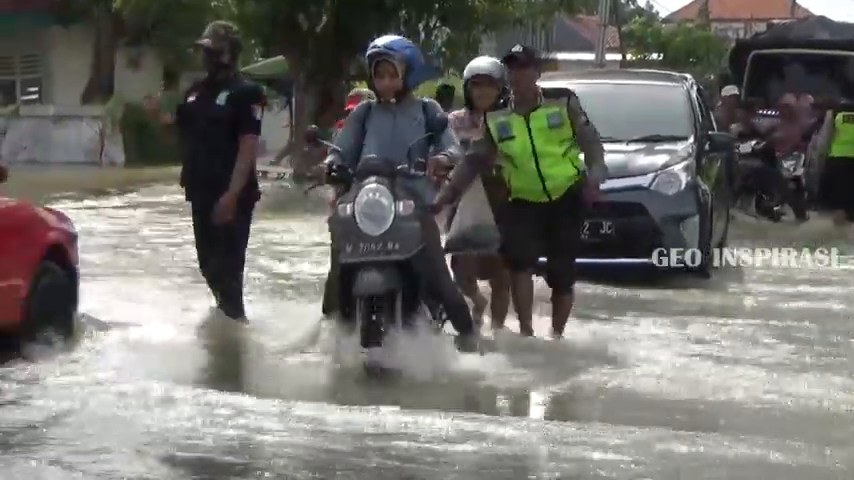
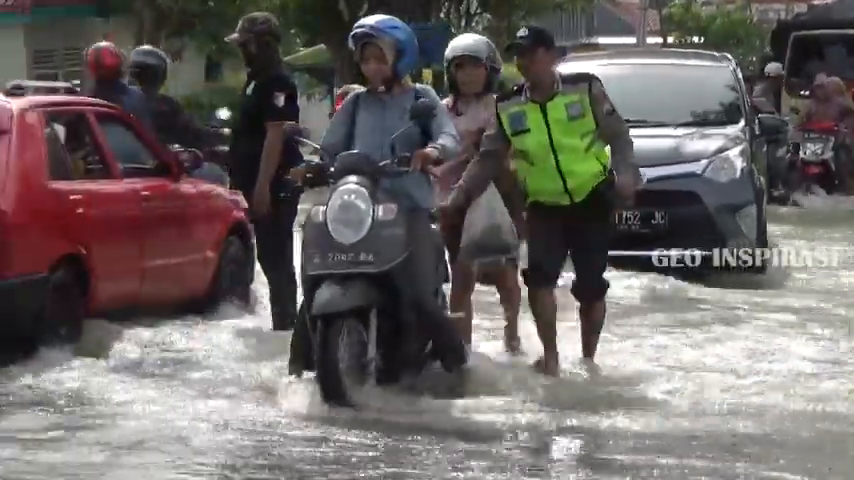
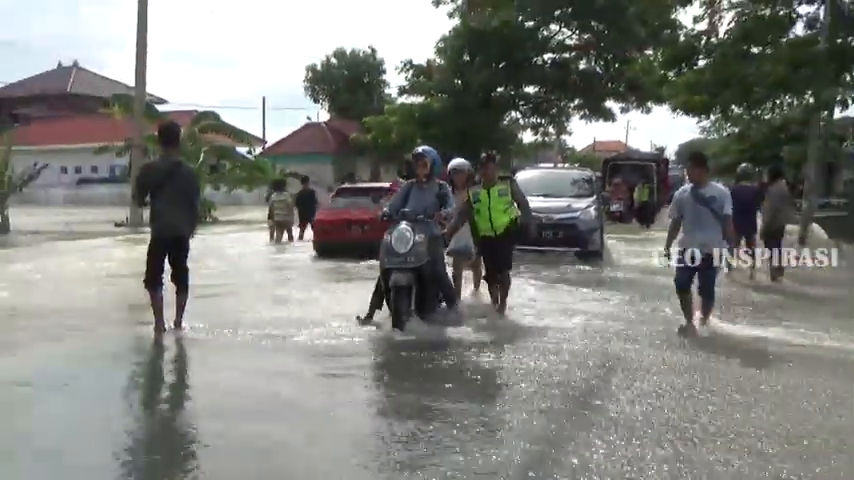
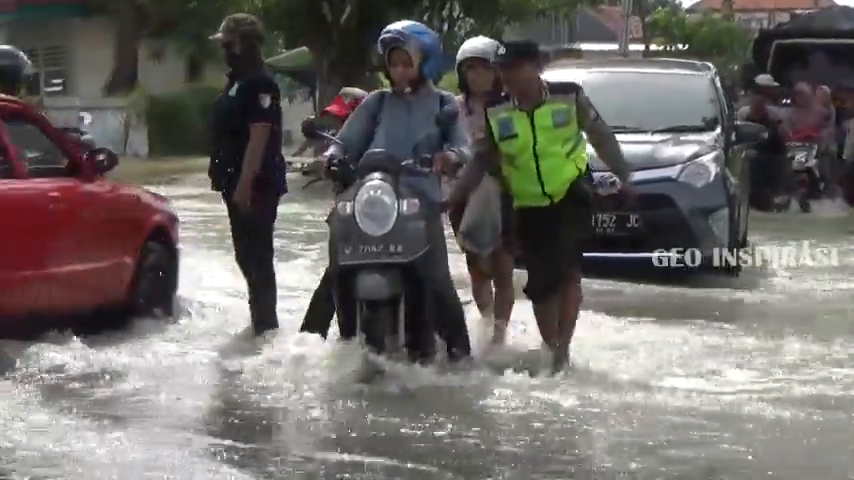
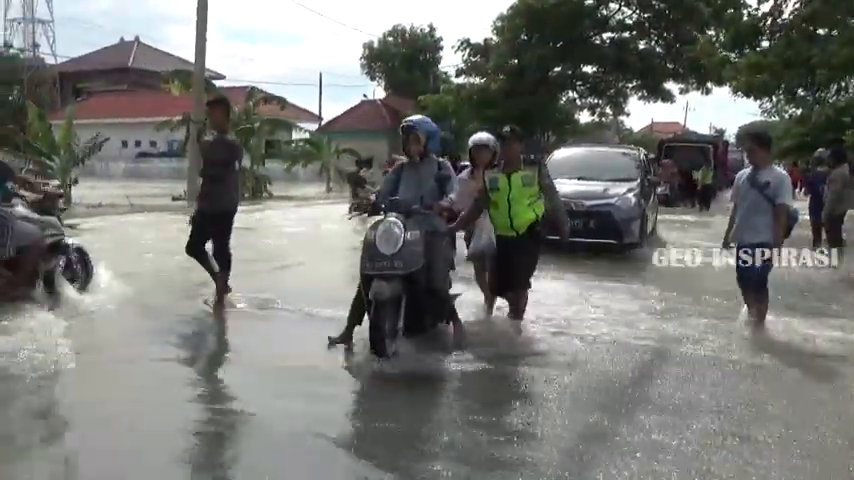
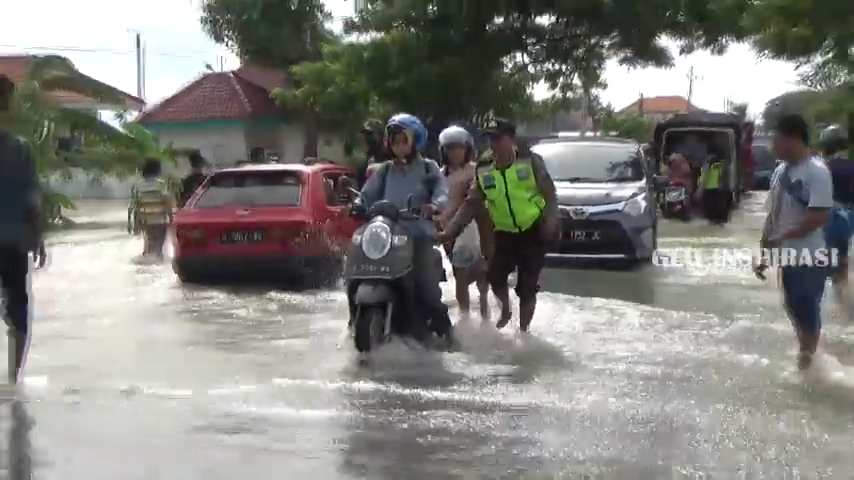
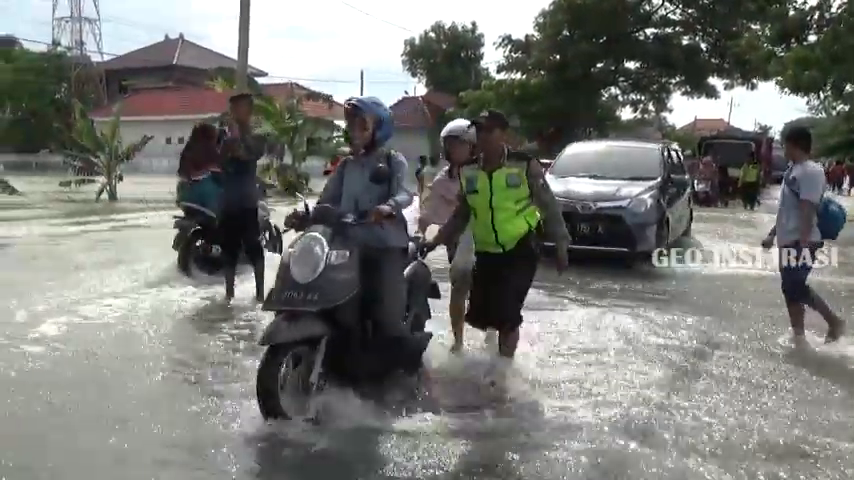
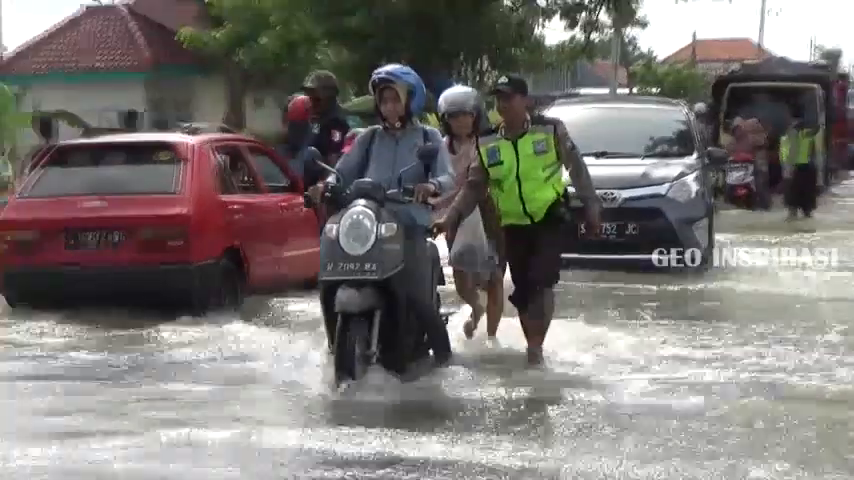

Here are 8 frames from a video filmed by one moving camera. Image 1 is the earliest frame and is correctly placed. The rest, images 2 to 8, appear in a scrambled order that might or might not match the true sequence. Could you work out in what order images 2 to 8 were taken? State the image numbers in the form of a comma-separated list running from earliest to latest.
4, 2, 8, 6, 3, 5, 7
